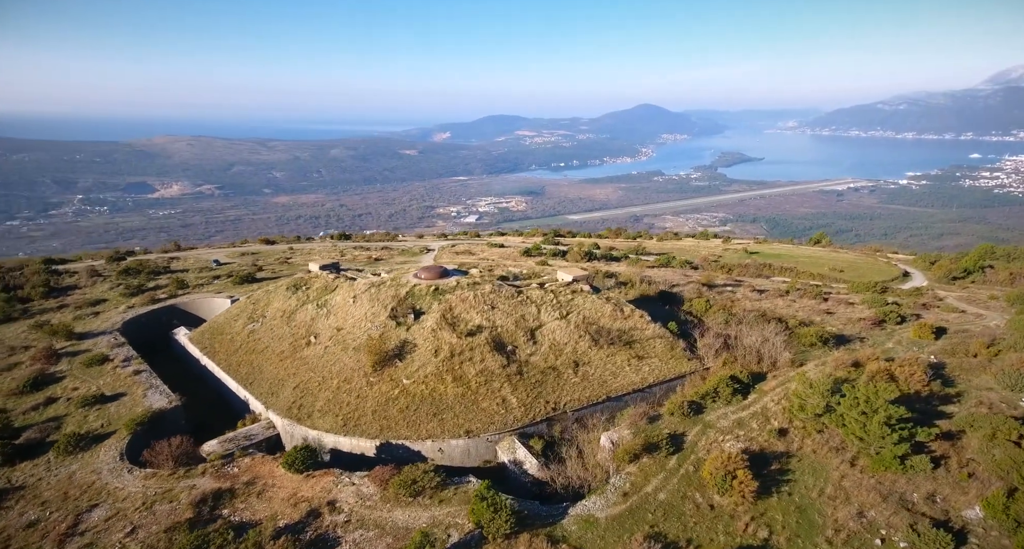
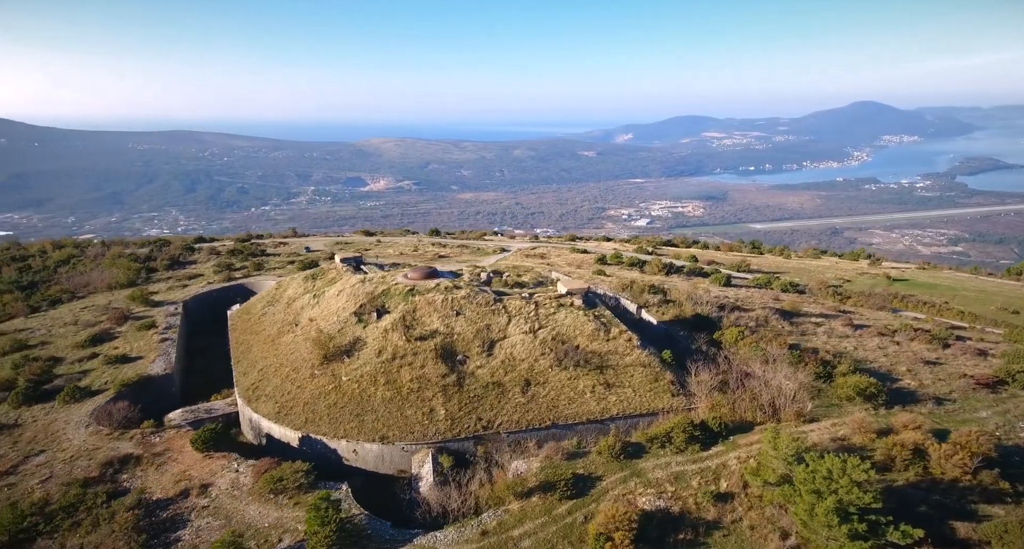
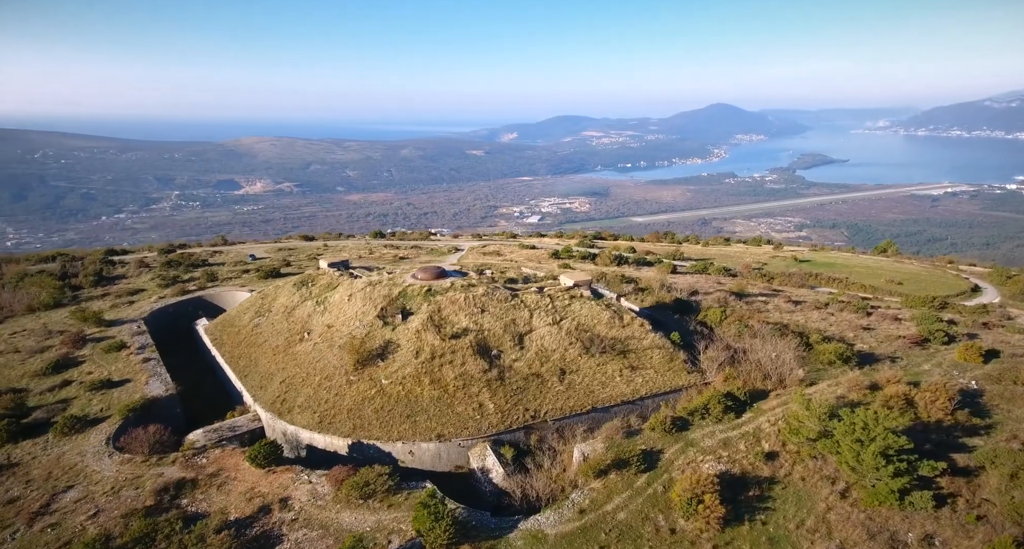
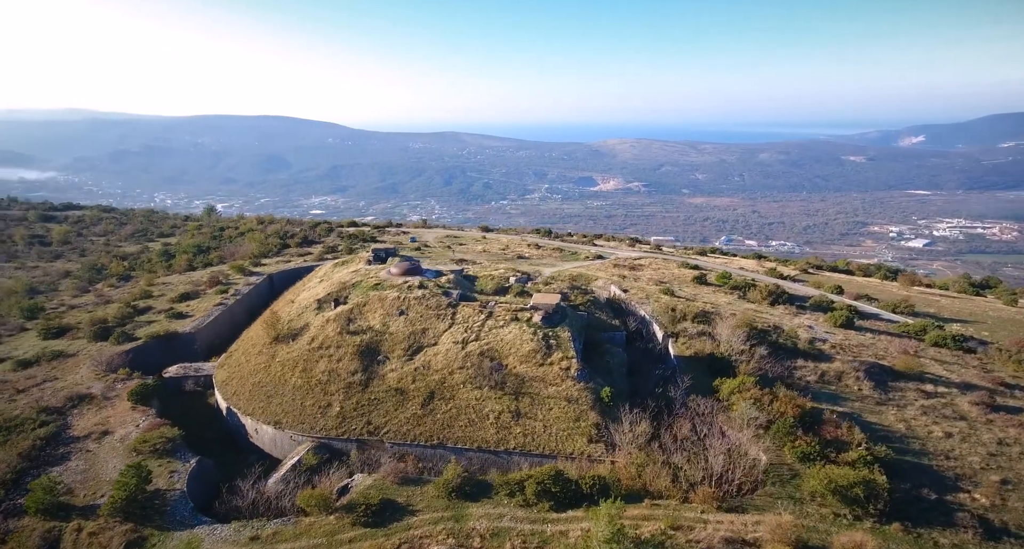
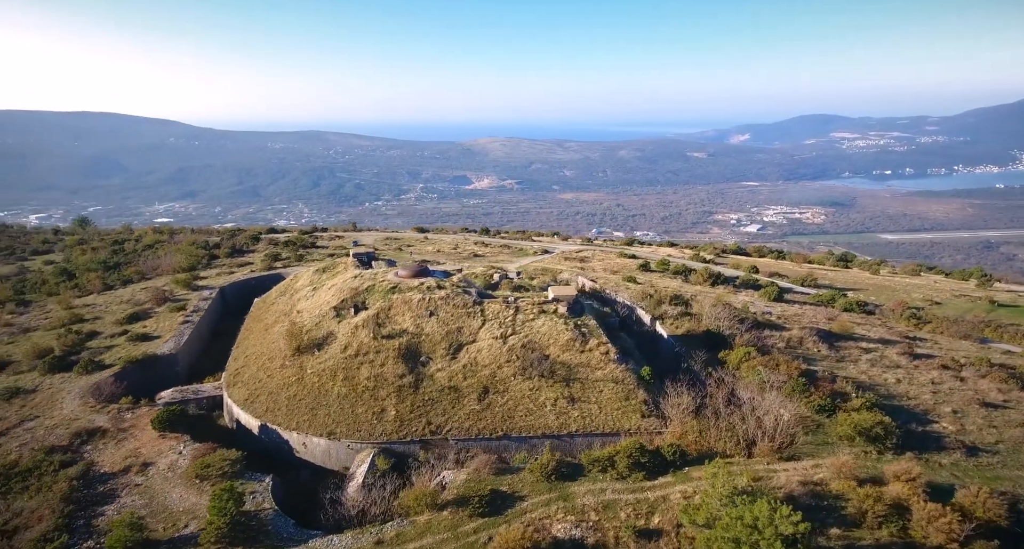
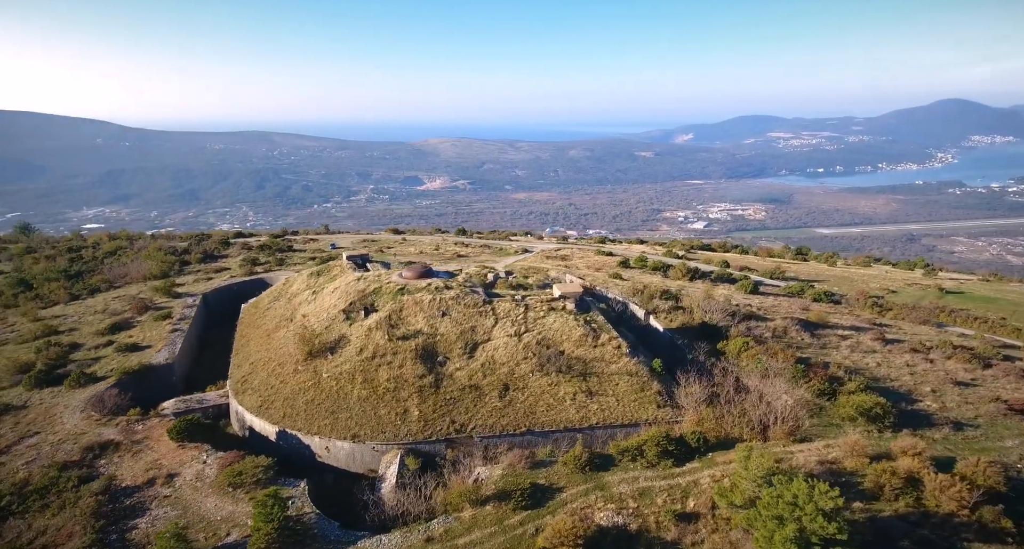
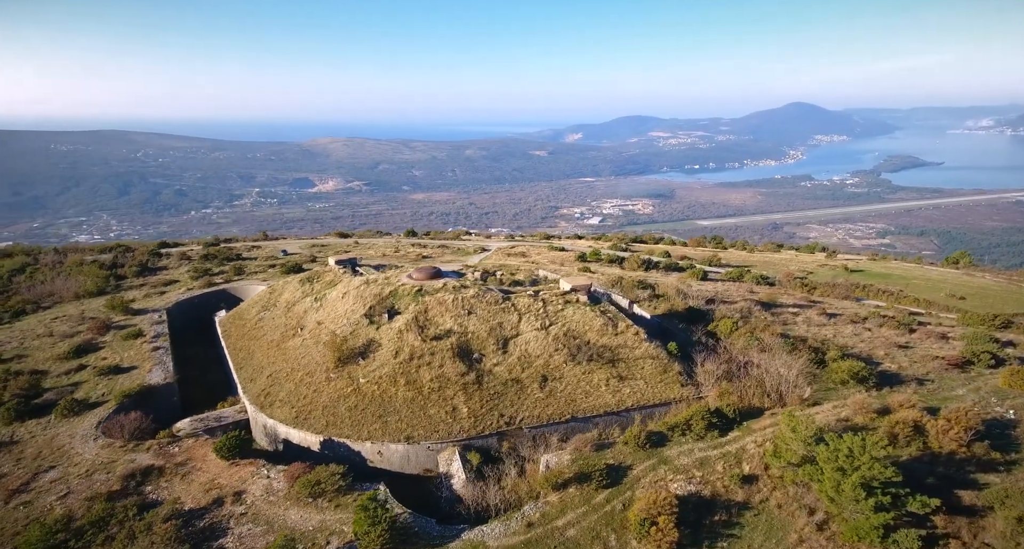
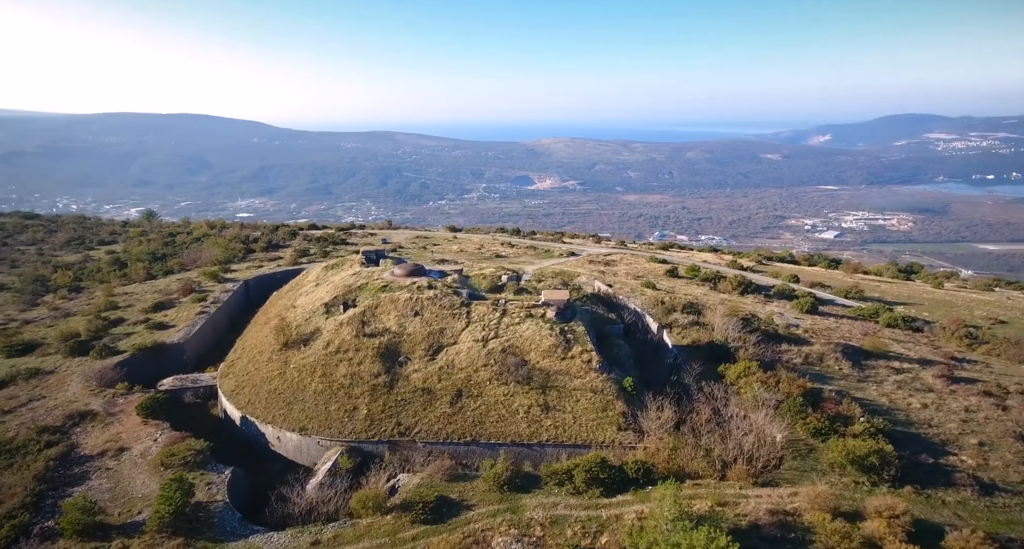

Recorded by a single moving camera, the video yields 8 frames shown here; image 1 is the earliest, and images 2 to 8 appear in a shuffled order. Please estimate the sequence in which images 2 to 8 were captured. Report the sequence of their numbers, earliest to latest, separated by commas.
3, 7, 2, 6, 5, 8, 4
